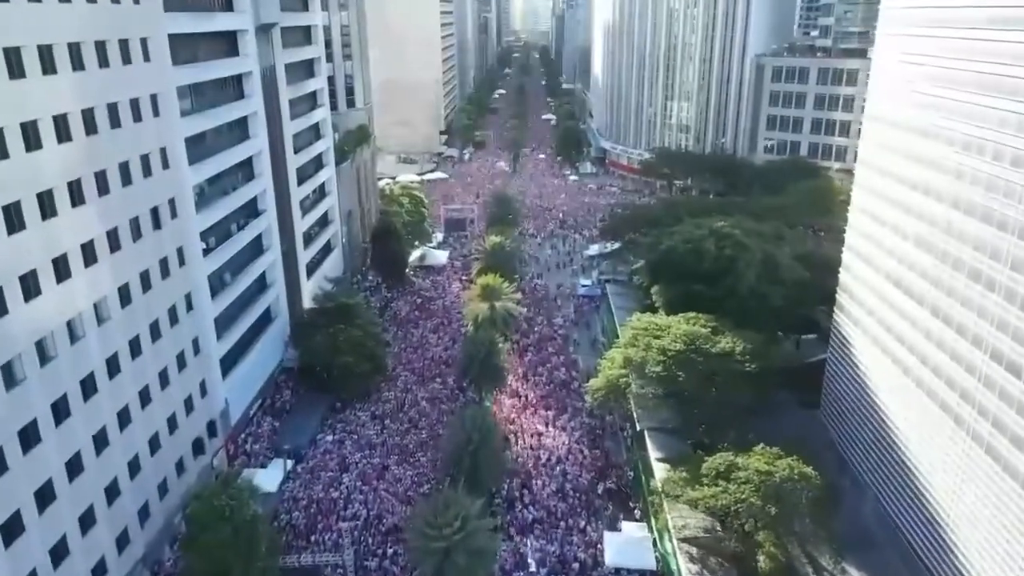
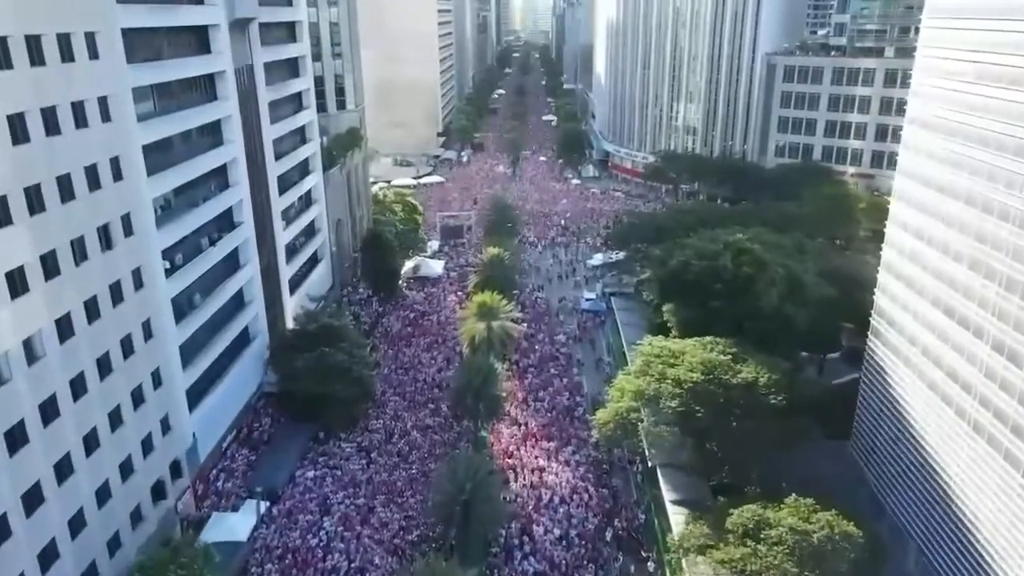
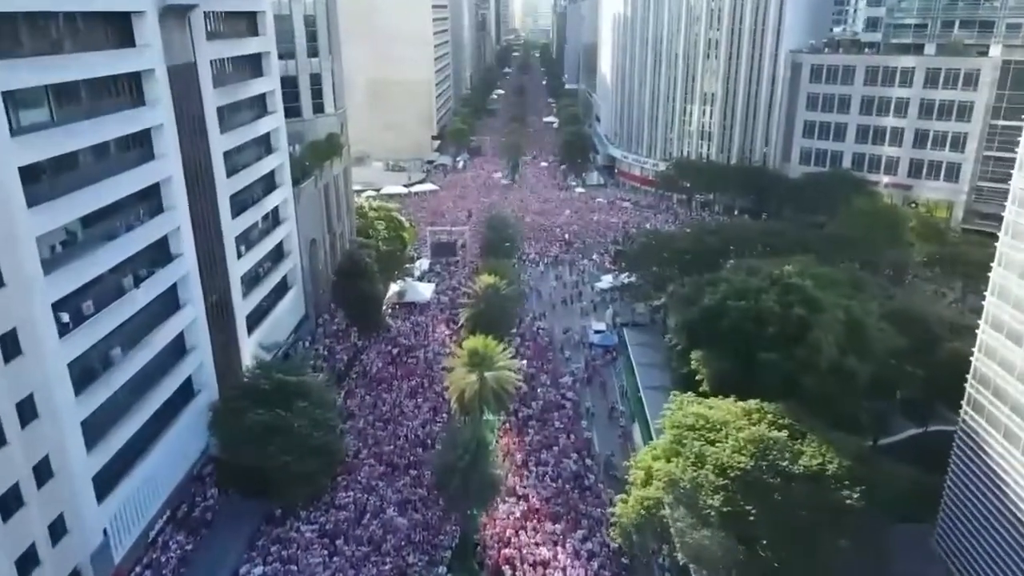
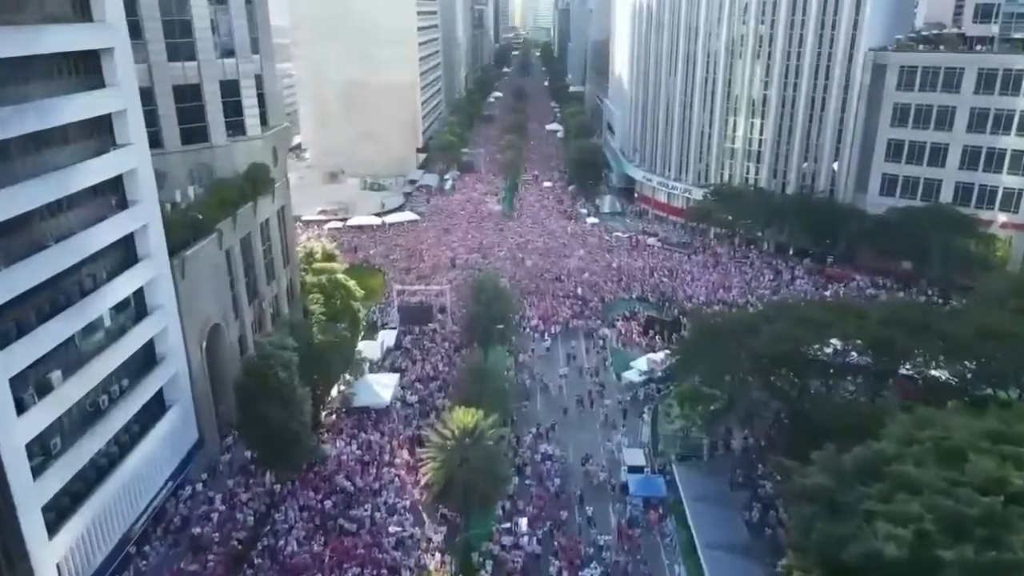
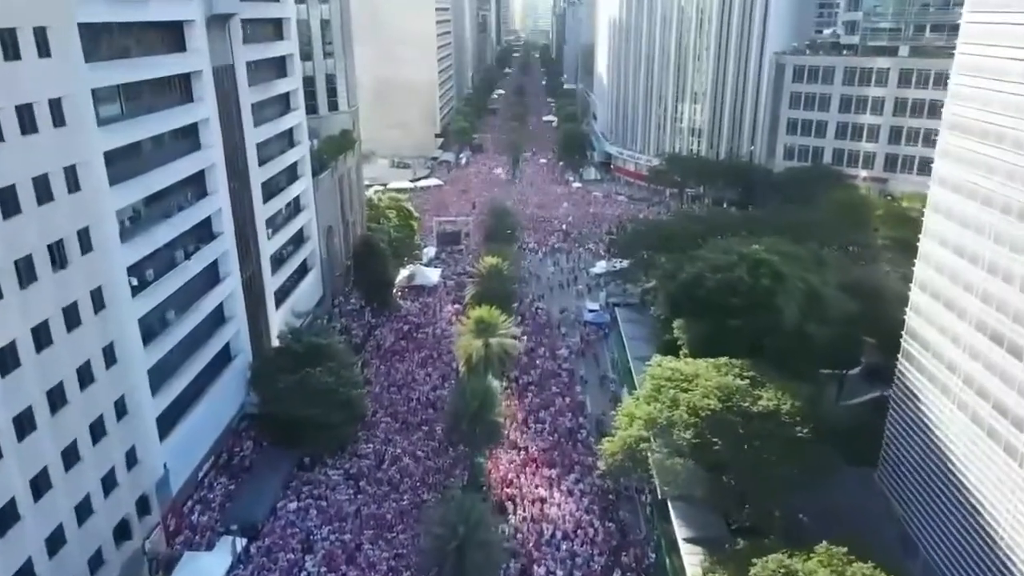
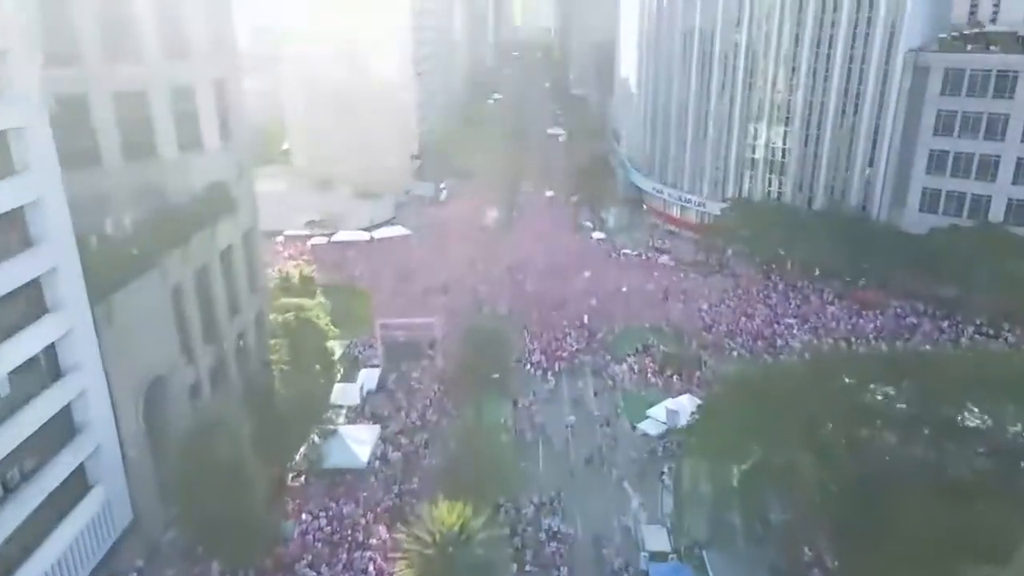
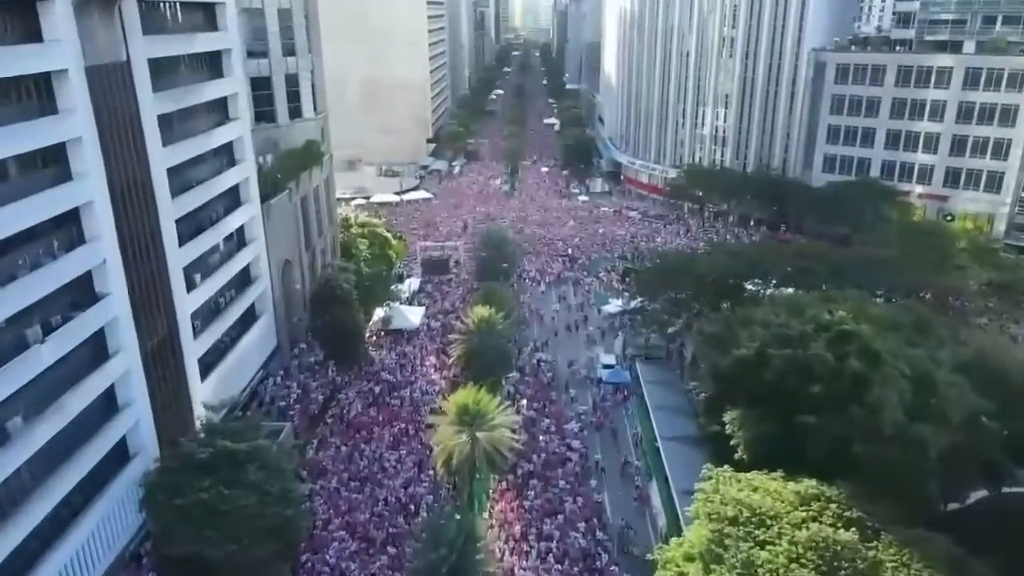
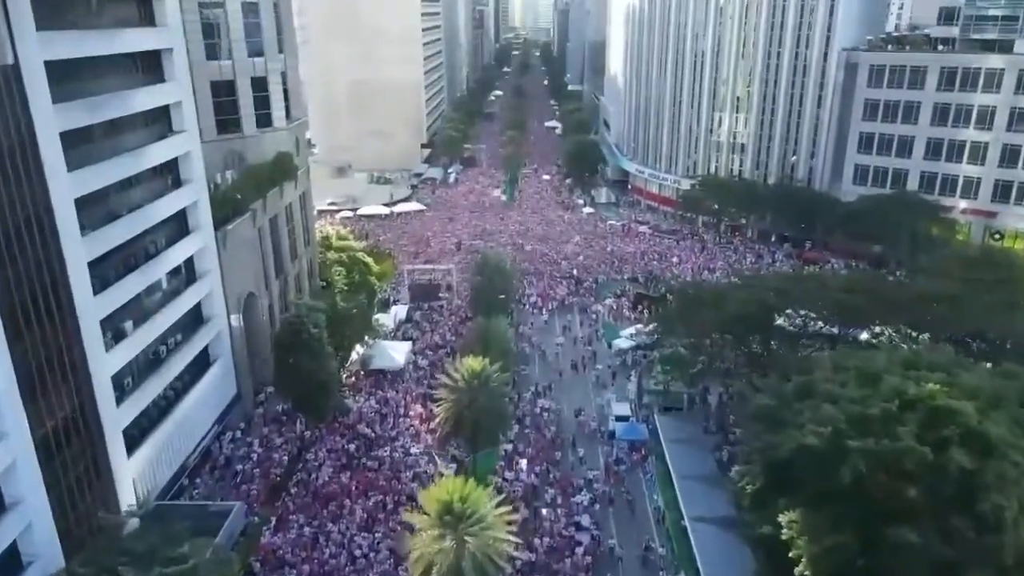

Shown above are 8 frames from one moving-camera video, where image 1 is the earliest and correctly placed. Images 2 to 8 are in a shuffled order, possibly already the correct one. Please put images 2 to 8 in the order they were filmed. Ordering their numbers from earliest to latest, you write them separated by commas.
2, 5, 3, 7, 8, 4, 6
